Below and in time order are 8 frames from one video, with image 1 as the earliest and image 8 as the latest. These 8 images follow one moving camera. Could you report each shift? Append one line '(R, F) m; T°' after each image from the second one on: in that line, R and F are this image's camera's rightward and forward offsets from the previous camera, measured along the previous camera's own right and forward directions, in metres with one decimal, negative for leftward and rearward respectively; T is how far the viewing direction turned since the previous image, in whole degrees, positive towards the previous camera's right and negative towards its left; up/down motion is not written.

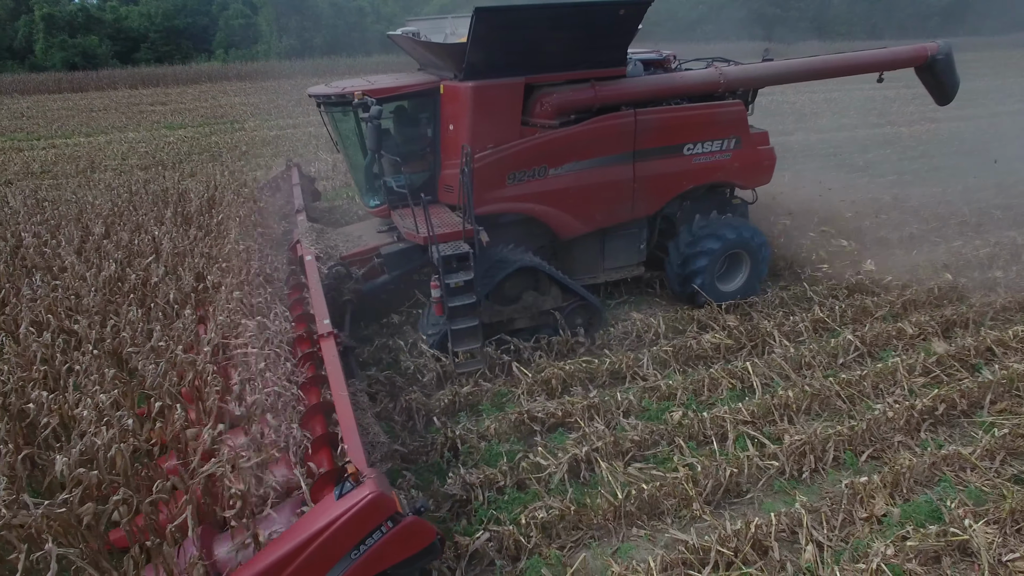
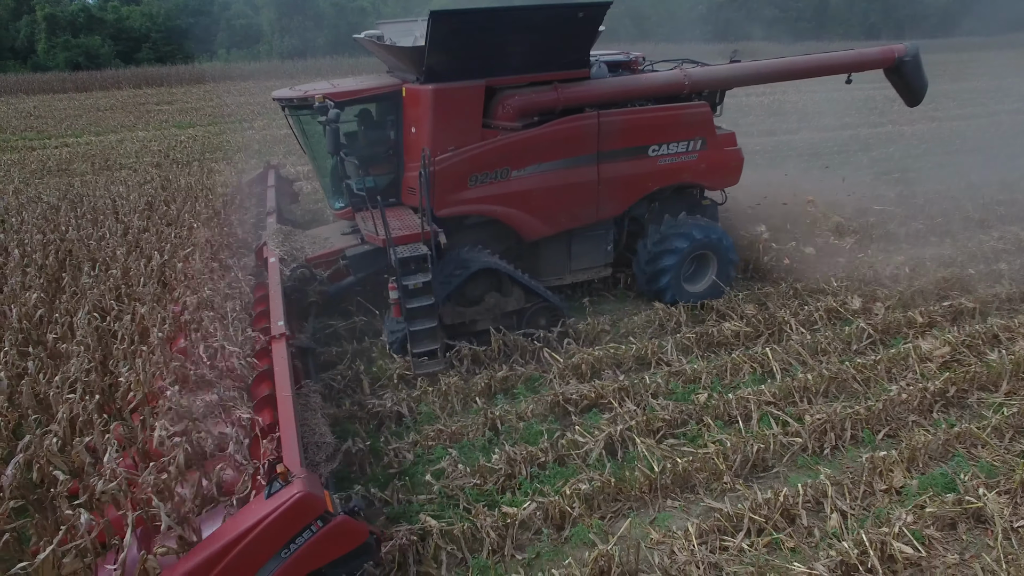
(-0.2, -0.2) m; 0°
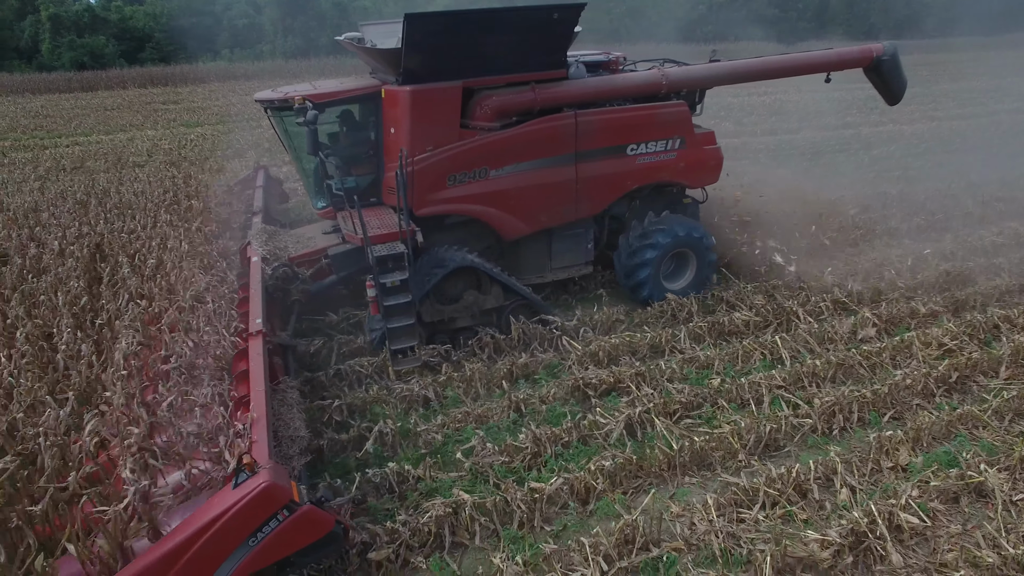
(-0.1, -0.2) m; 0°
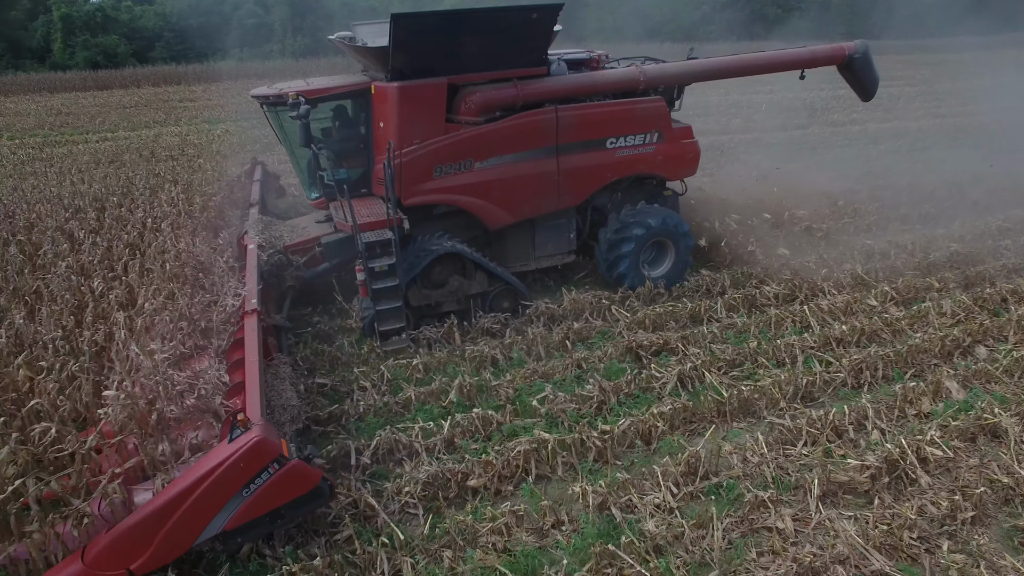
(-0.4, -0.4) m; 0°
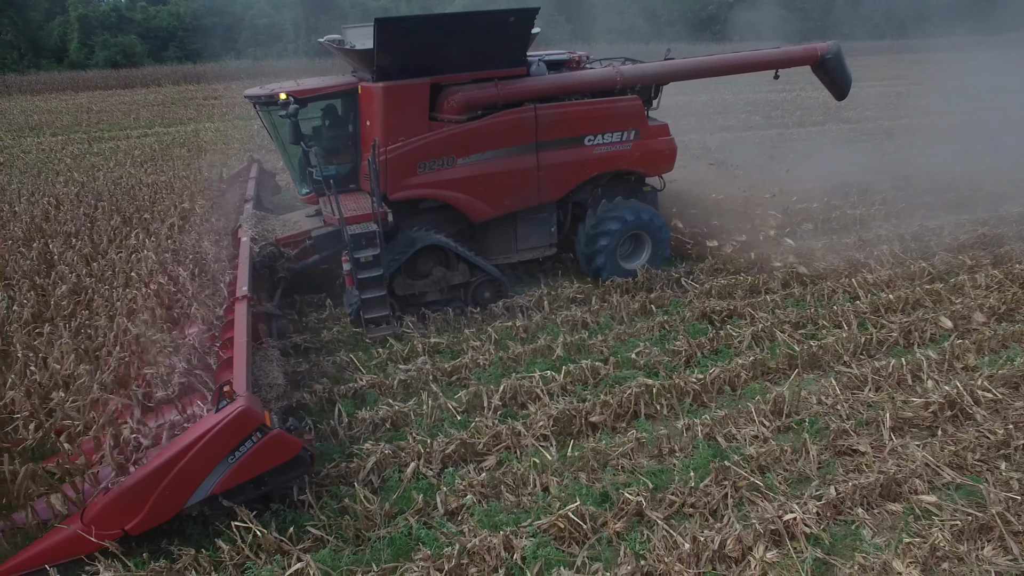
(-0.7, -0.5) m; 0°
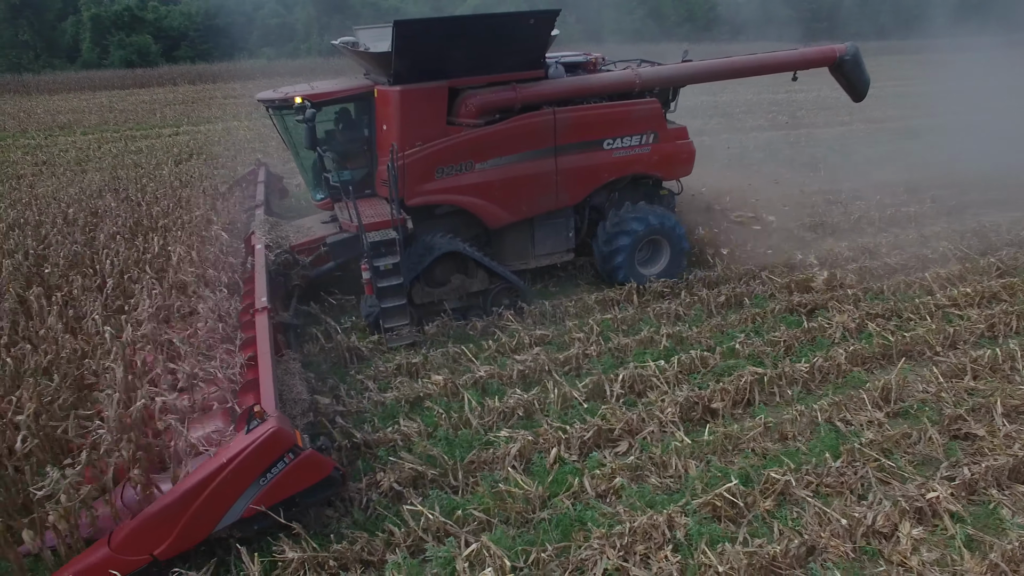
(-0.8, -0.1) m; 0°
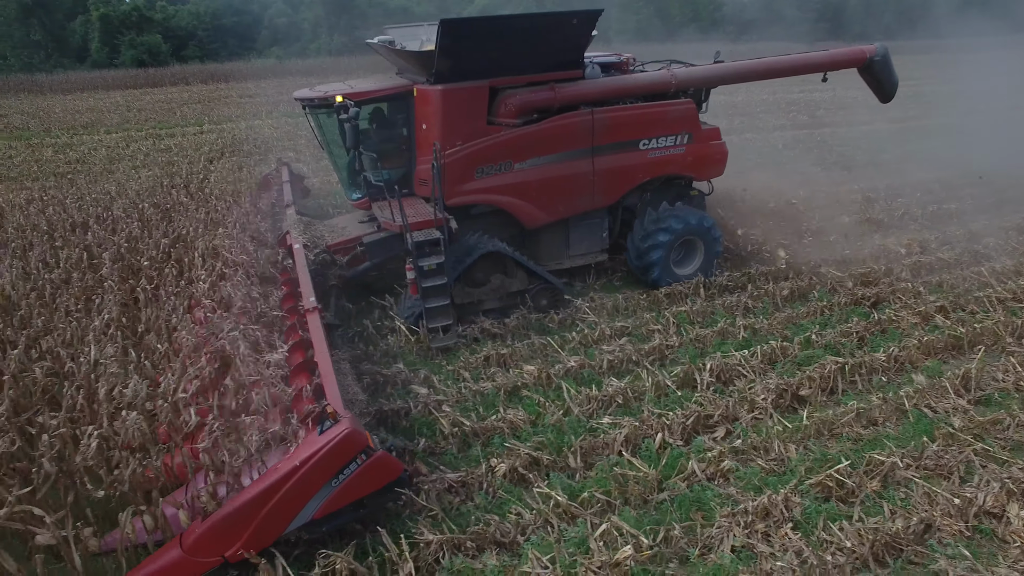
(-0.7, -0.1) m; 0°
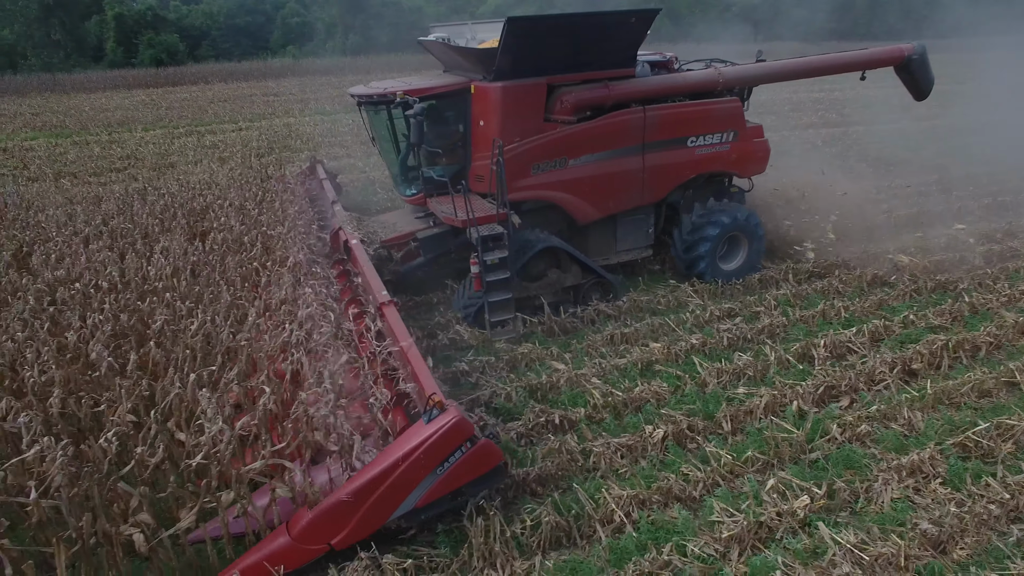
(-1.0, -0.3) m; +1°
